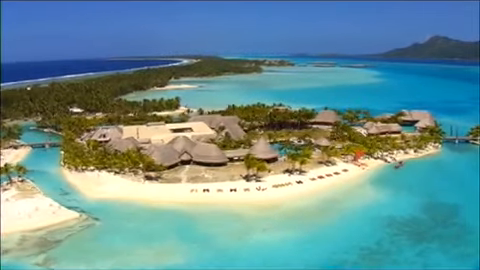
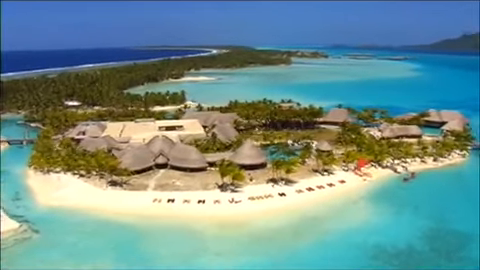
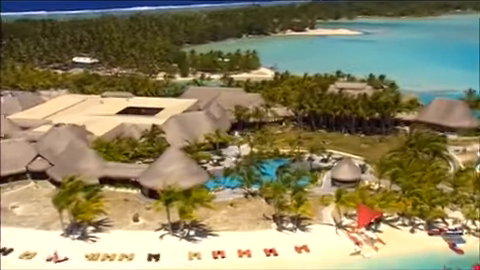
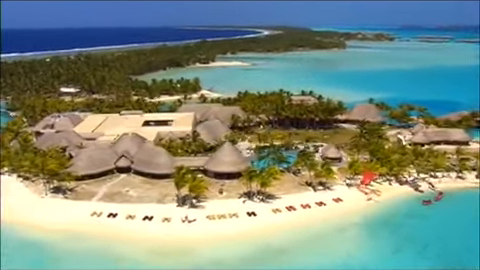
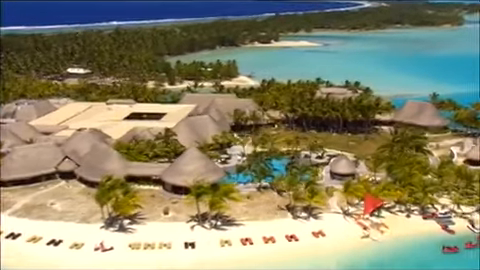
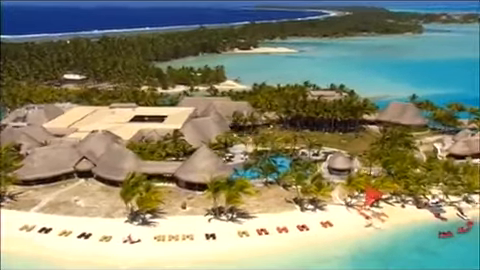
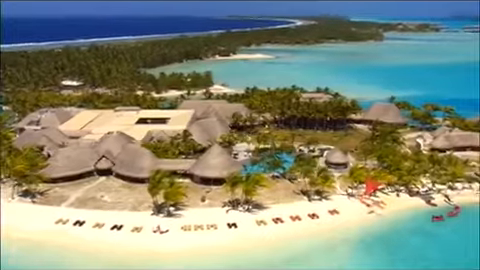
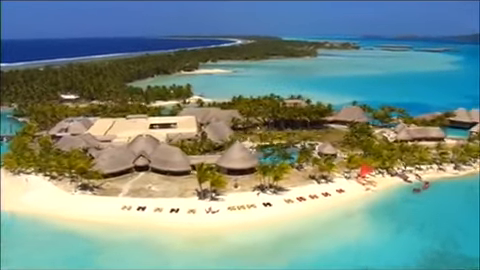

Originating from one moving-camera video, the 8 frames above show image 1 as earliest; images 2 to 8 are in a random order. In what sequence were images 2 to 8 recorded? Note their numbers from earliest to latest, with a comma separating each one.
2, 8, 4, 7, 6, 5, 3
